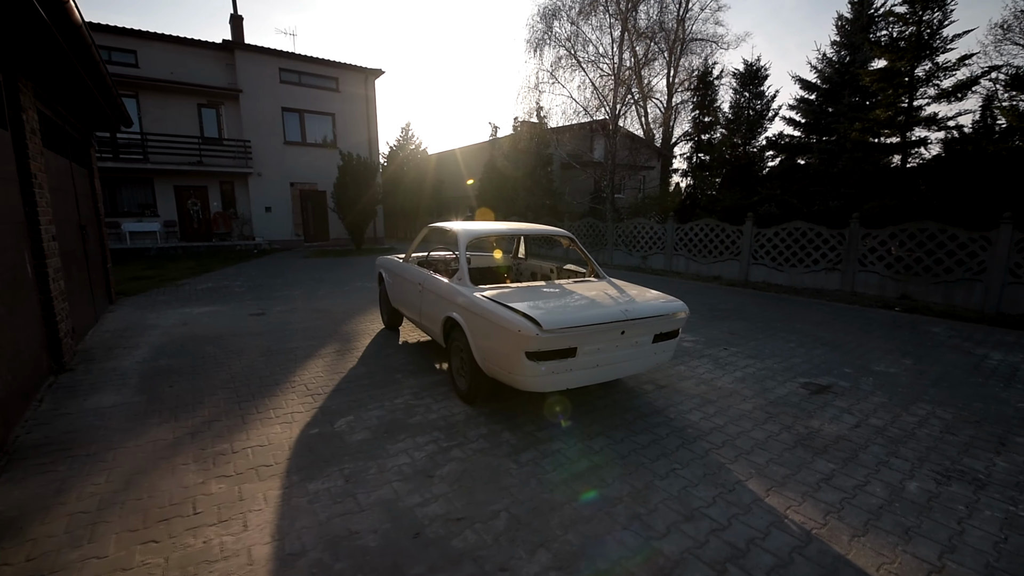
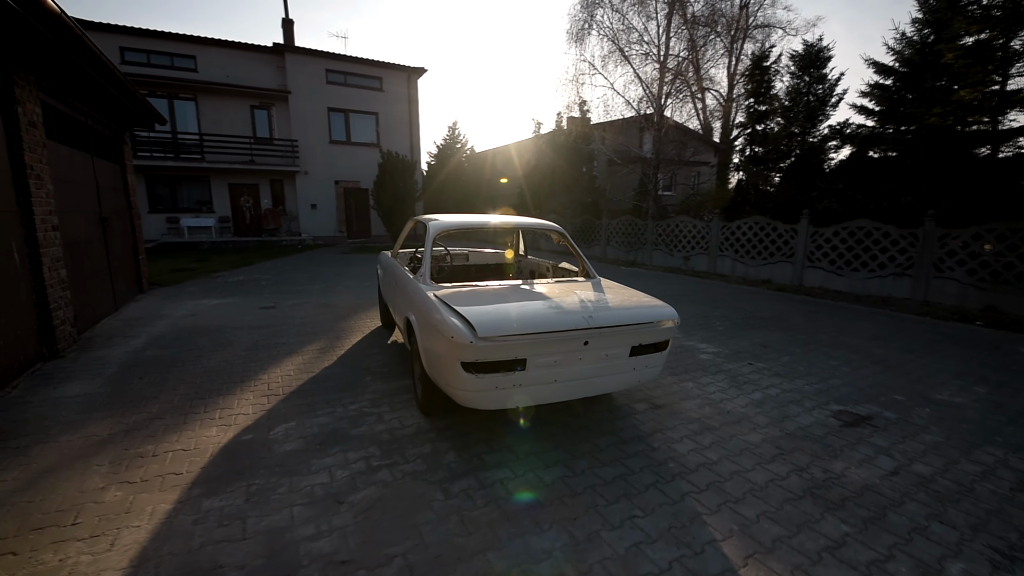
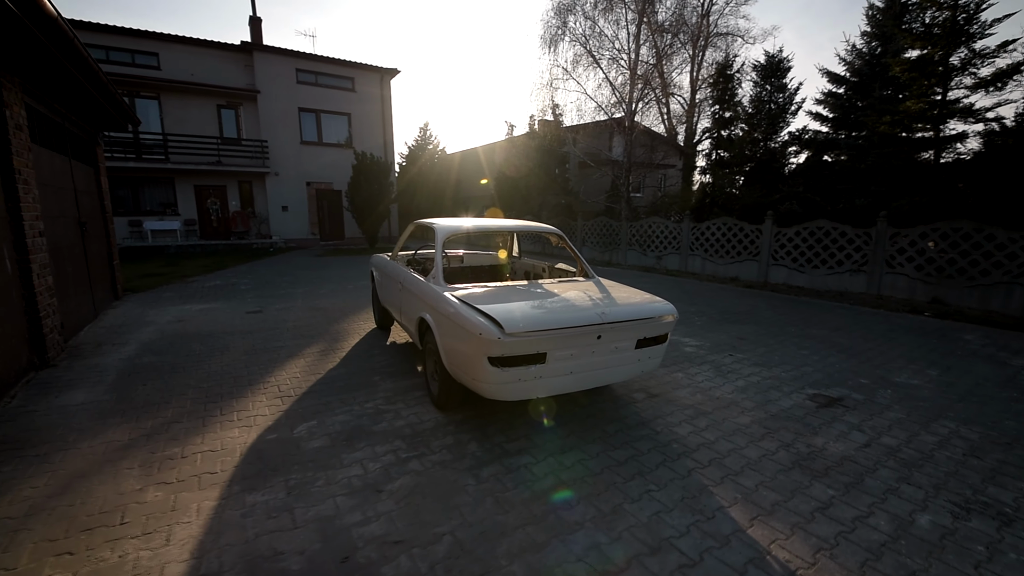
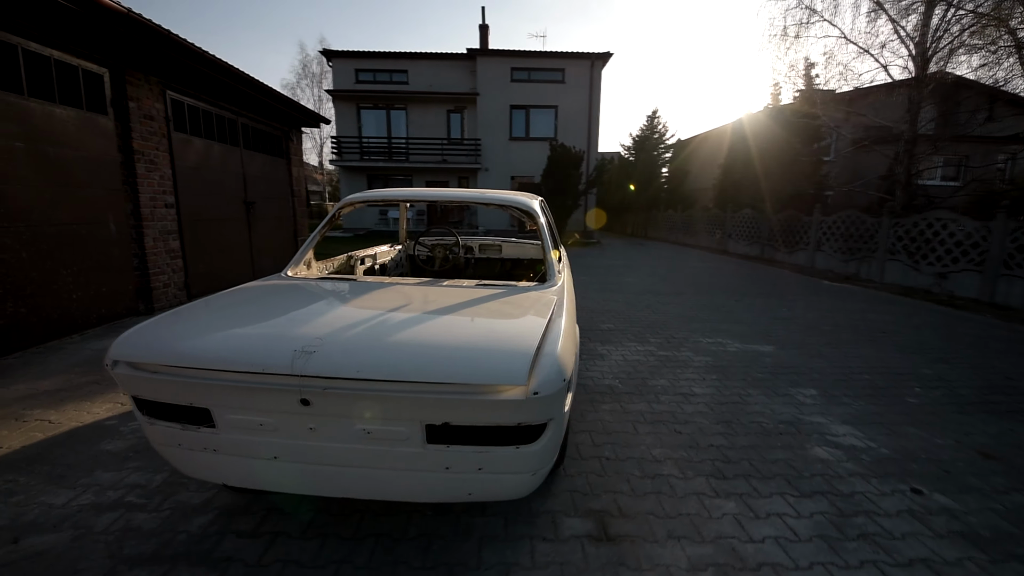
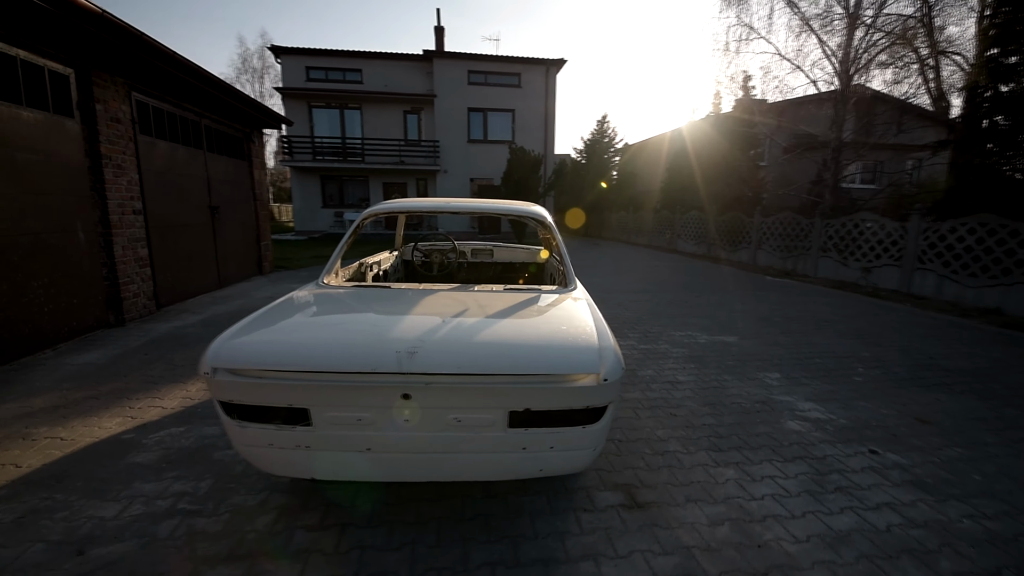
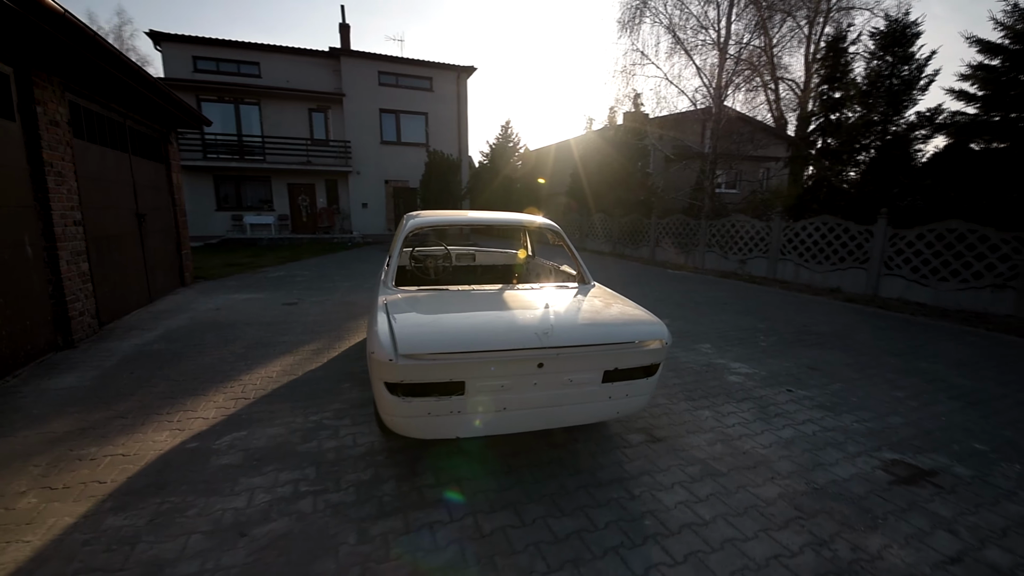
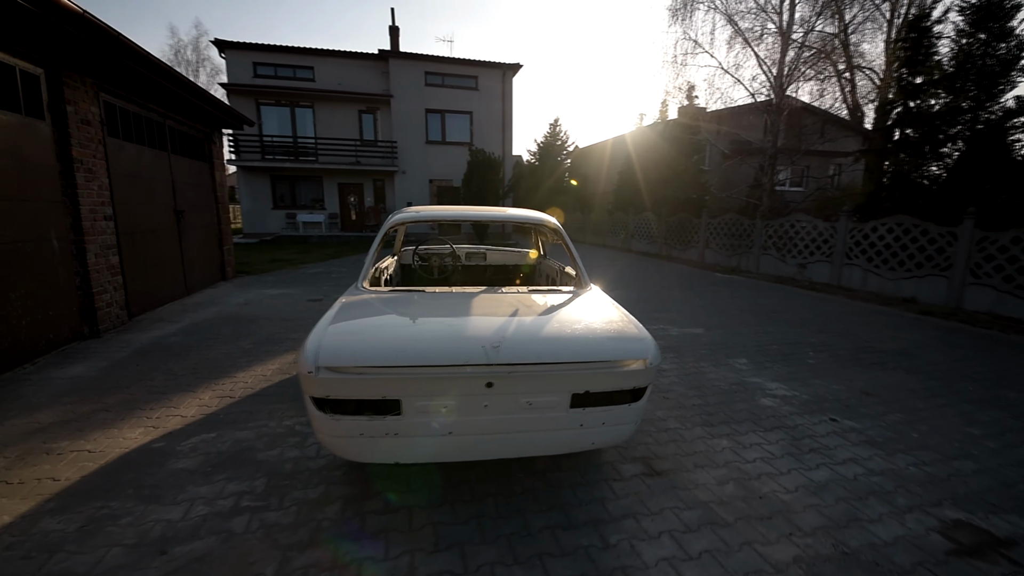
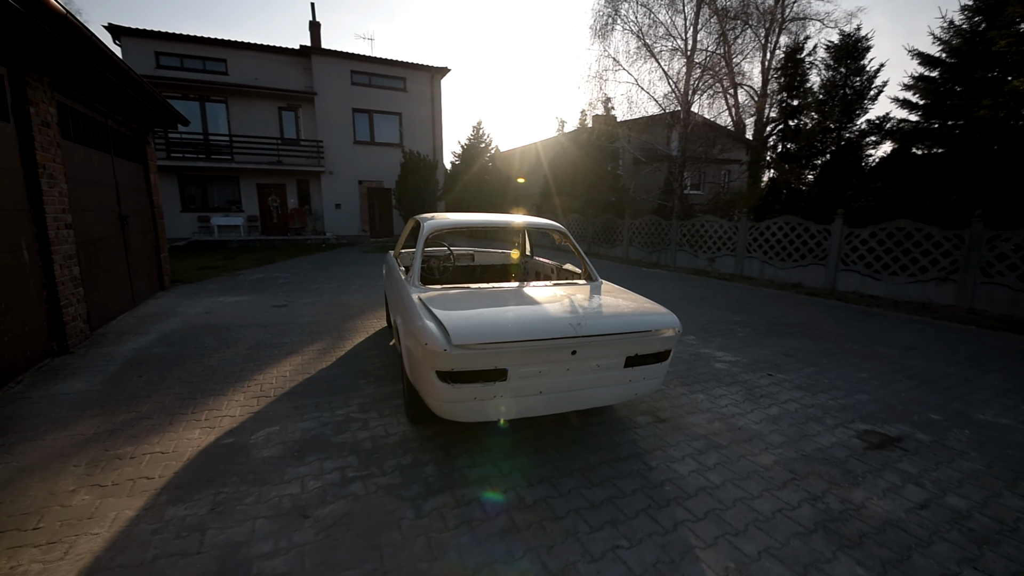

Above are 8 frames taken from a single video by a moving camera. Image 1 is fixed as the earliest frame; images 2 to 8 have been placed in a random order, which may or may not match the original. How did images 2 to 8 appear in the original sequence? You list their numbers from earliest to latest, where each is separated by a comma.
3, 2, 8, 6, 7, 5, 4
